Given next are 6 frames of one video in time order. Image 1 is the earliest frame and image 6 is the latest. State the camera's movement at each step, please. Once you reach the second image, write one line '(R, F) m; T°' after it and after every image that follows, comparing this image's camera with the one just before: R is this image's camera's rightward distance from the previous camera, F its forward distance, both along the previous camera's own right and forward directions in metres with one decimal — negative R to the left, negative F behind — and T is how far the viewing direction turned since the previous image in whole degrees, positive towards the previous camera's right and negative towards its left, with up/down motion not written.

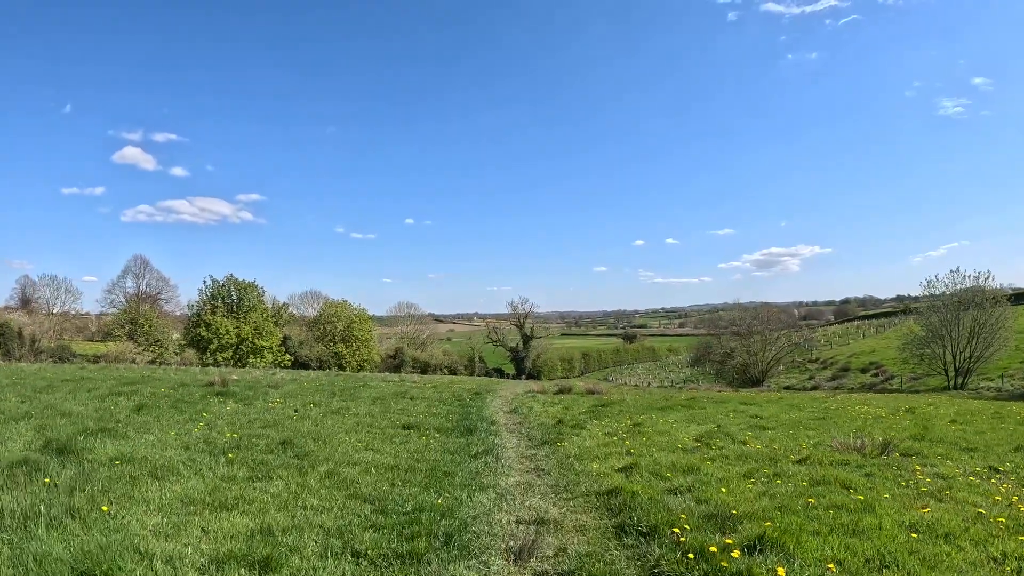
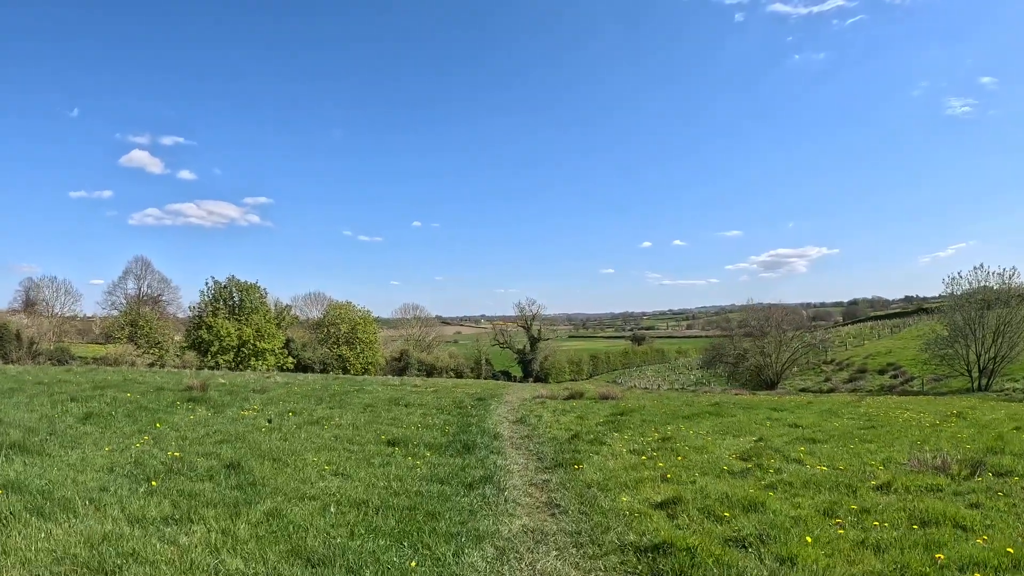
(0.0, +2.5) m; -1°
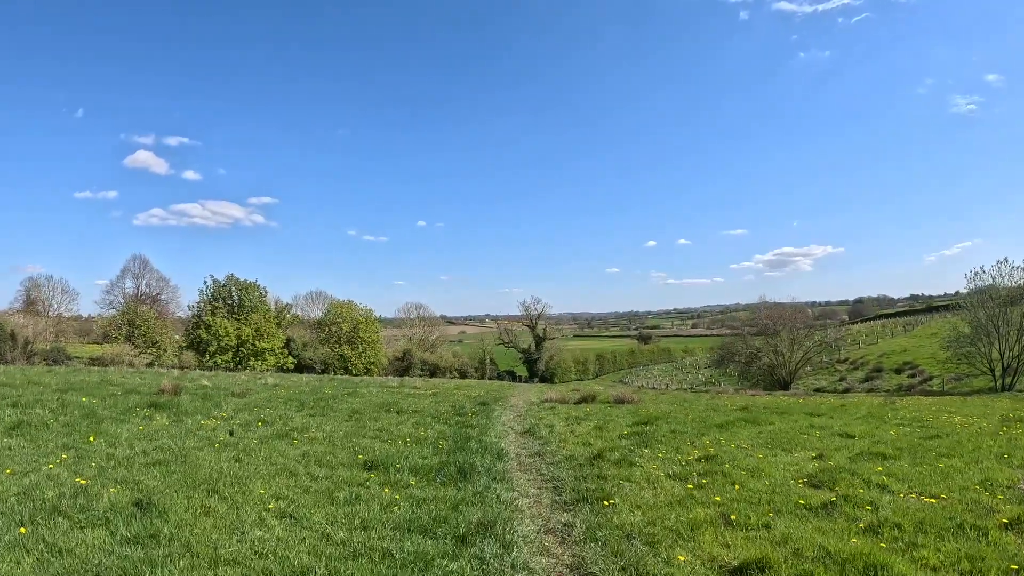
(-0.1, +2.5) m; 0°
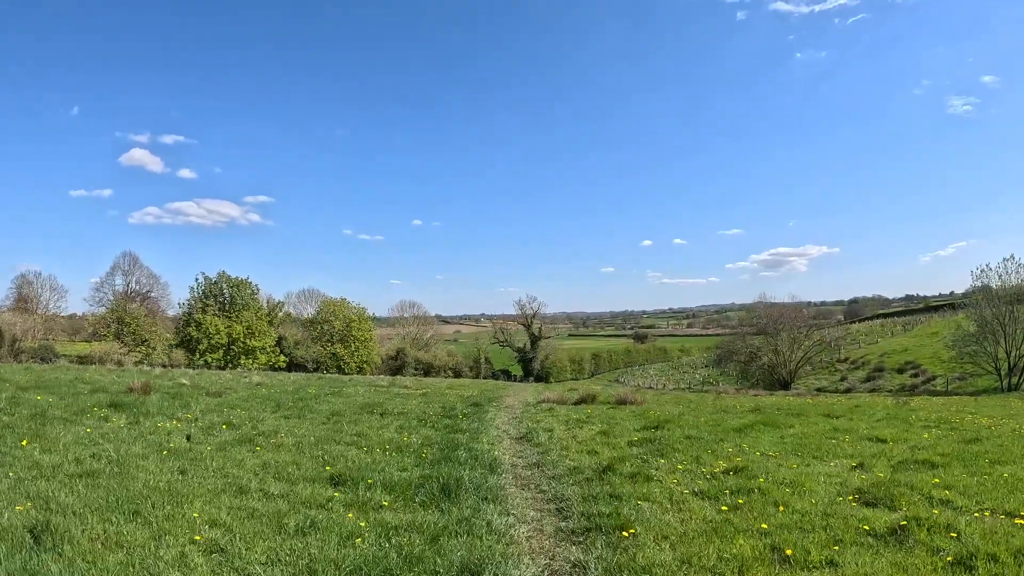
(0.0, +1.6) m; 0°
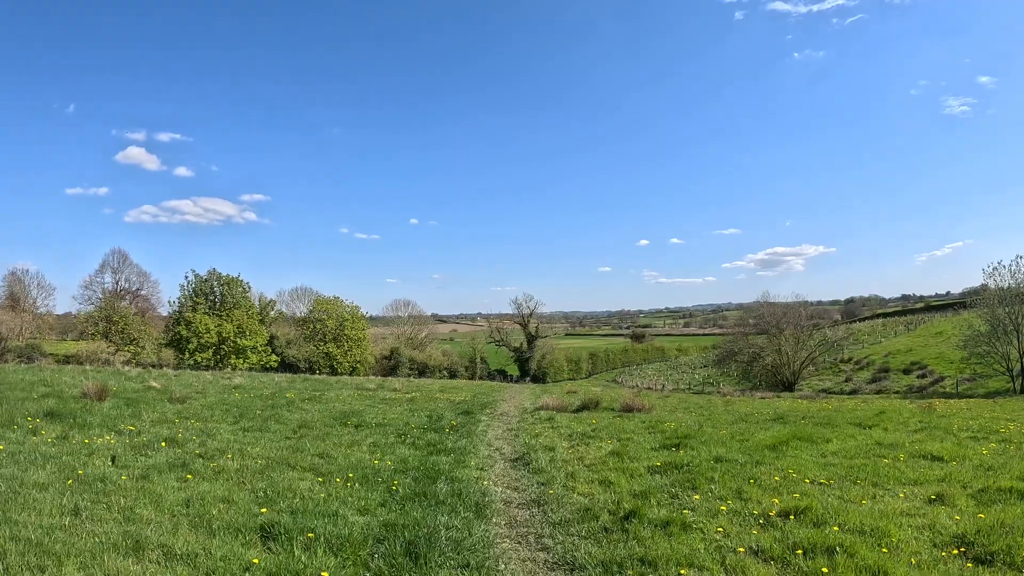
(+0.1, +2.2) m; 0°
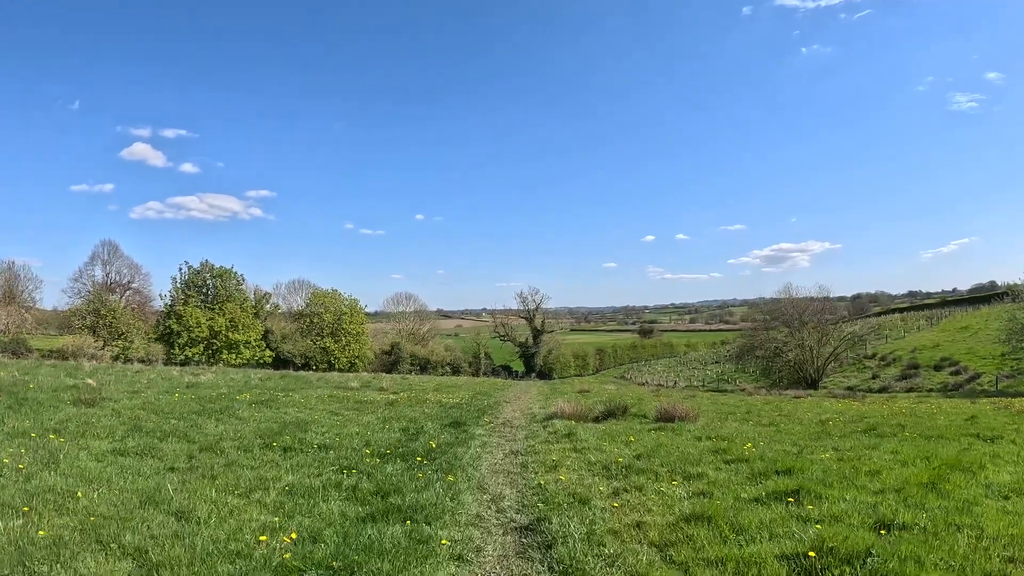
(0.0, +4.7) m; -1°
